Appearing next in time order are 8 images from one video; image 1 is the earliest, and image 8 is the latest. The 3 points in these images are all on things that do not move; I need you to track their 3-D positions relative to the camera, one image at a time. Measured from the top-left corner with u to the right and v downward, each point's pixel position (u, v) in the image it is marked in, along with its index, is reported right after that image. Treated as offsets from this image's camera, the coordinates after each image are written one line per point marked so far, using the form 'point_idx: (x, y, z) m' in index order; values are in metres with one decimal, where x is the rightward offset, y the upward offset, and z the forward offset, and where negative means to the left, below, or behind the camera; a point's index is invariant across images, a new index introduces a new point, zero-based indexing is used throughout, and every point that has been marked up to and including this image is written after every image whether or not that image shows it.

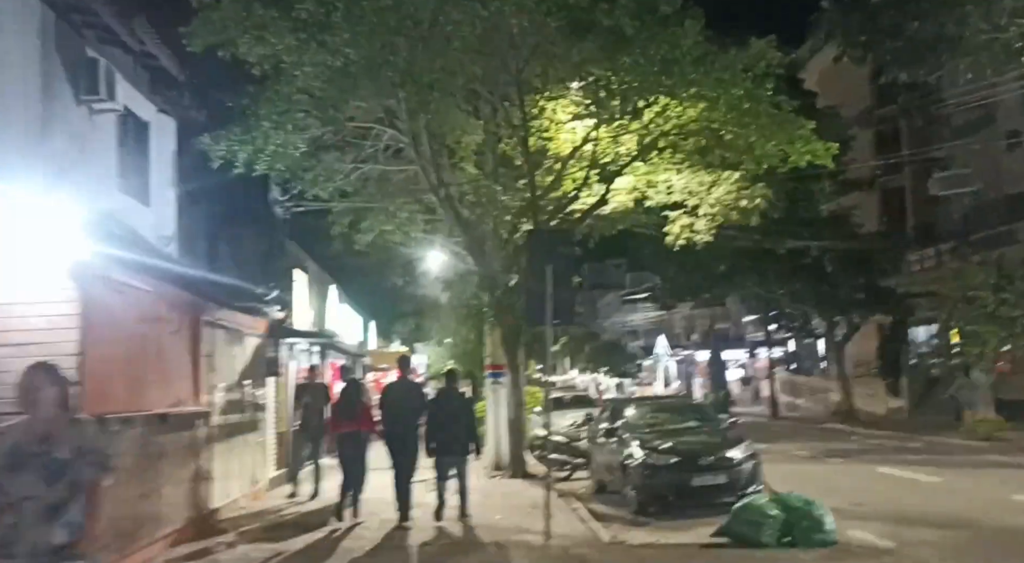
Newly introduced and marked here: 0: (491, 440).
0: (-0.4, -2.9, +16.3) m
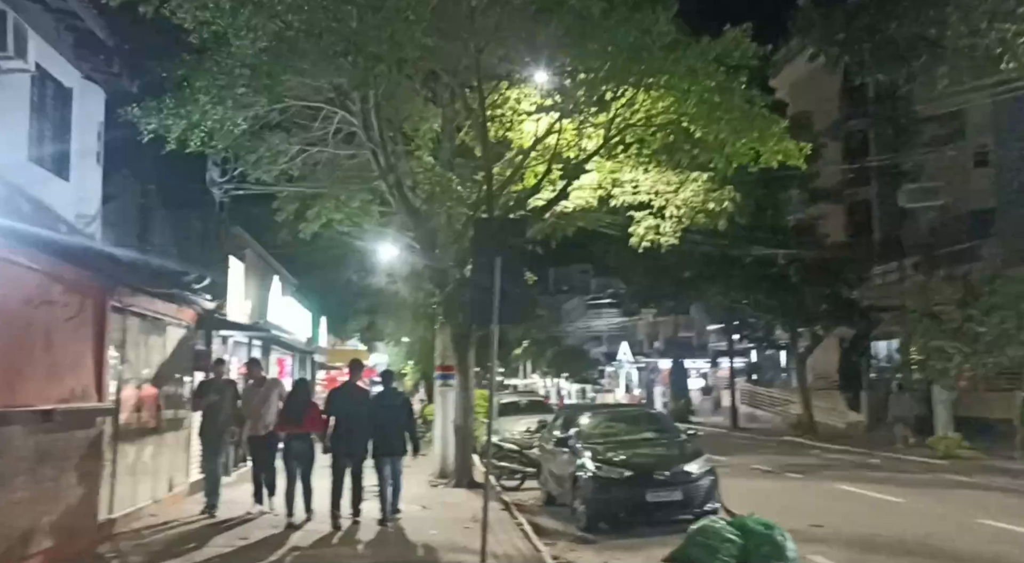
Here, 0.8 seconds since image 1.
0: (-1.3, -2.9, +15.4) m
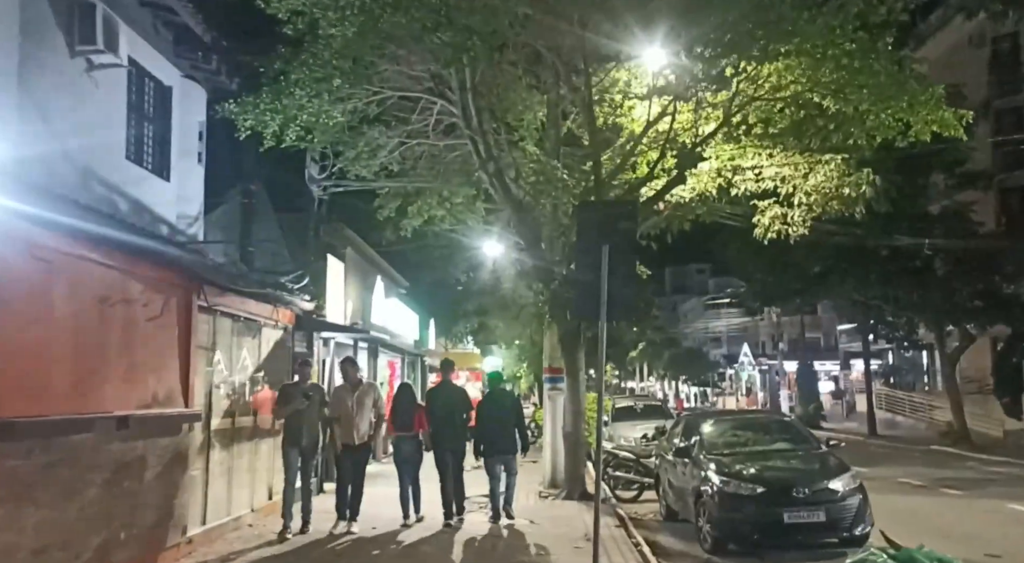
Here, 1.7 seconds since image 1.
0: (+0.6, -2.8, +14.4) m
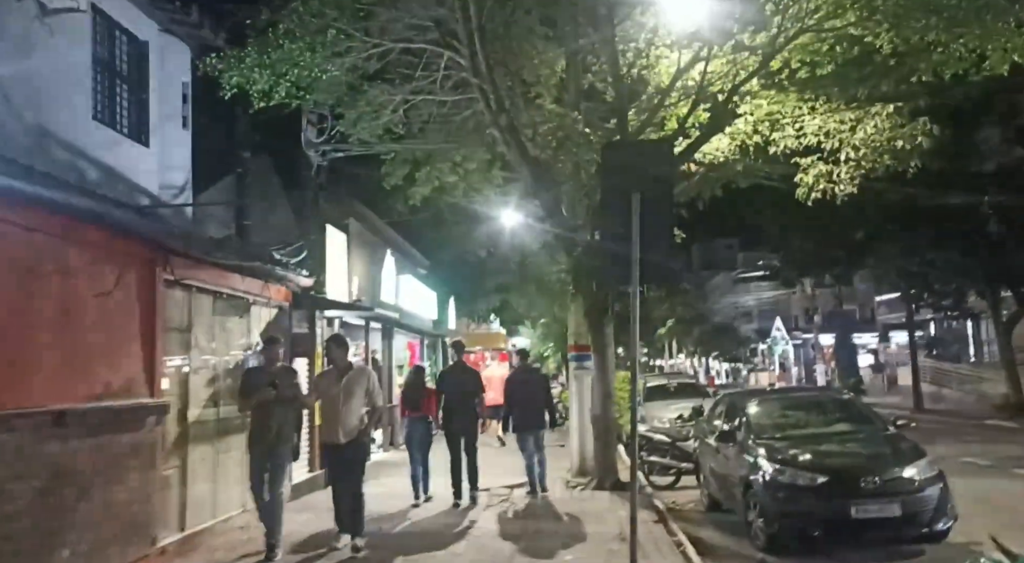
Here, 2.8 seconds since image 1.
0: (+0.9, -2.4, +13.2) m
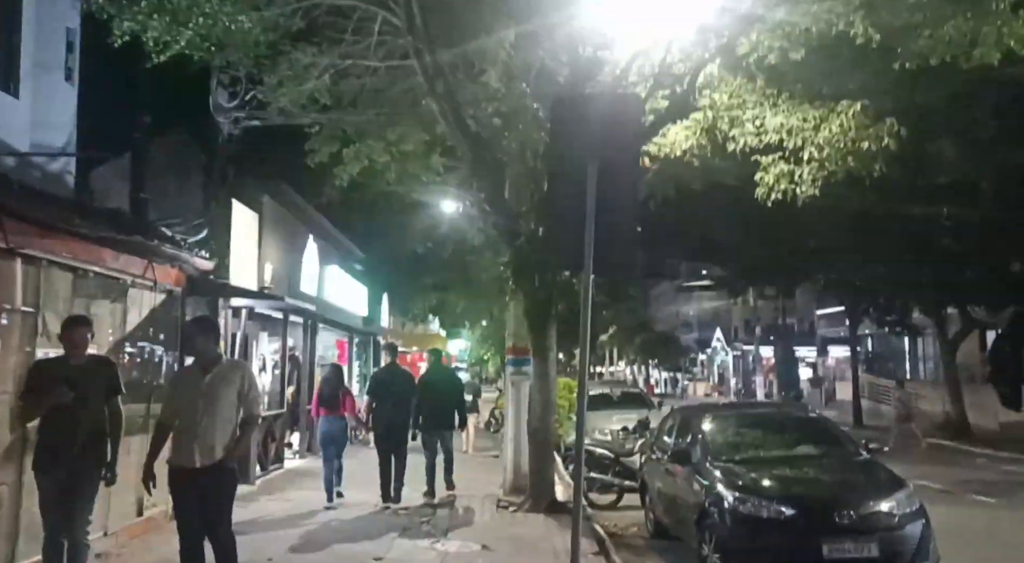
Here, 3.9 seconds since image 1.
0: (0.0, -2.3, +11.9) m
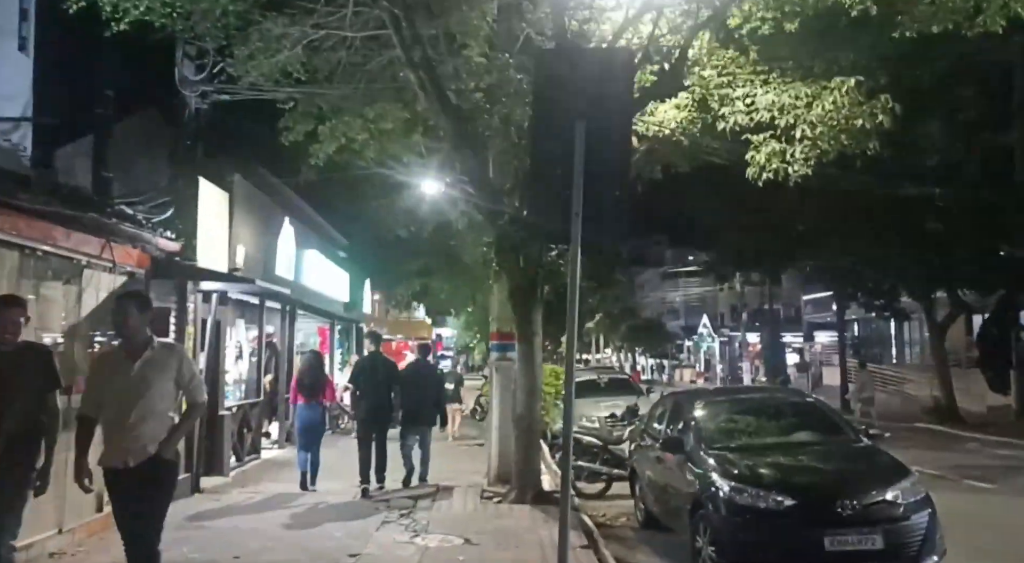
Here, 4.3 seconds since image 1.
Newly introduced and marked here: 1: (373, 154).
0: (-0.3, -2.1, +11.5) m
1: (-2.1, +1.9, +13.2) m
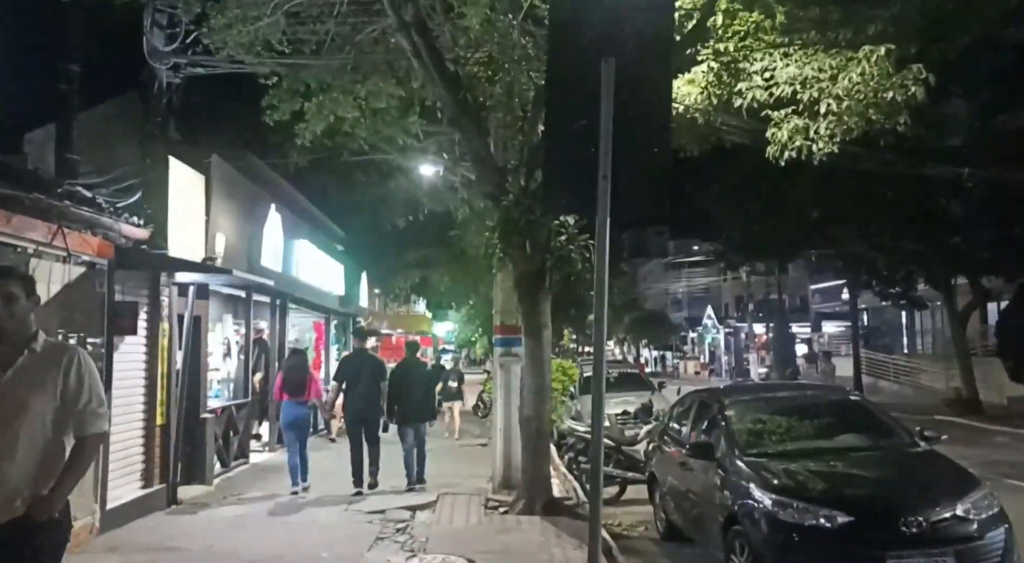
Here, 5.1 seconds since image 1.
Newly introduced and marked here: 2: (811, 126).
0: (-0.2, -1.9, +10.6) m
1: (-2.0, +2.1, +12.3) m
2: (+4.3, +2.2, +12.7) m
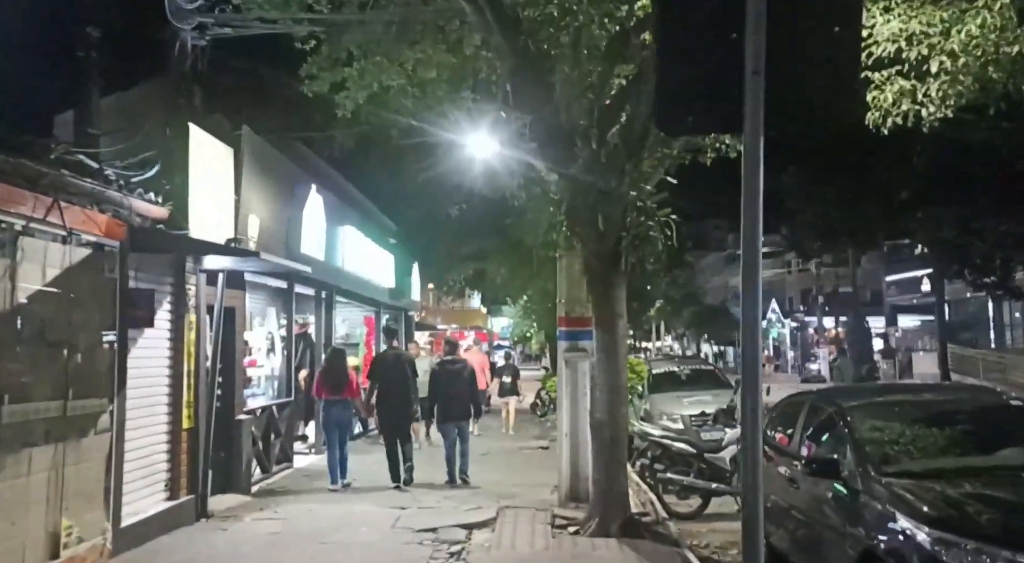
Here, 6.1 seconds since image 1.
0: (+0.6, -1.8, +9.3) m
1: (-1.2, +2.2, +11.2) m
2: (+5.1, +2.4, +11.1) m
